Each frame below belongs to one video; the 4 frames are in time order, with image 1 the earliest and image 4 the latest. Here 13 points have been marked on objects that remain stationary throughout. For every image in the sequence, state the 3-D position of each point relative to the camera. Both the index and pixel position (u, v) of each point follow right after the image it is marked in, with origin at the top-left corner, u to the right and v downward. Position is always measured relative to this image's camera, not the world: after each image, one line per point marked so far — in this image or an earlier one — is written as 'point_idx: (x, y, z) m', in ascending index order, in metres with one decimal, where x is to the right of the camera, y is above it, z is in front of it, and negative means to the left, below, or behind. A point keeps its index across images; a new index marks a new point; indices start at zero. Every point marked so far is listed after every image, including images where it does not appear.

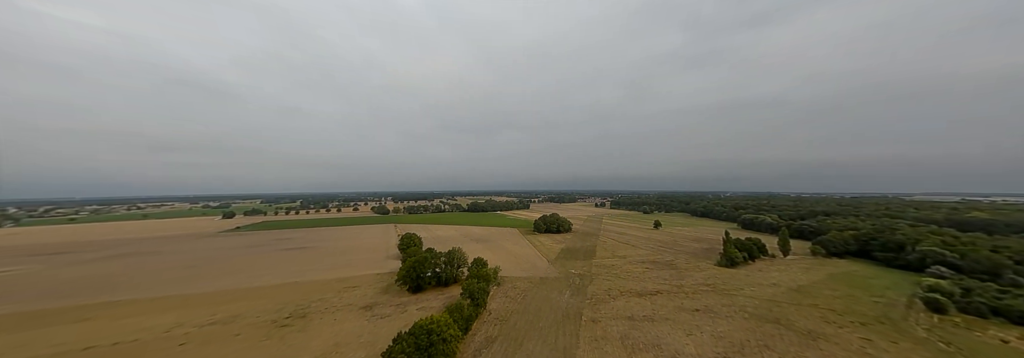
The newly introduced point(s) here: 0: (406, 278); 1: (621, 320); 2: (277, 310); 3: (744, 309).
0: (-8.2, -7.4, +19.3) m
1: (+7.1, -9.1, +16.4) m
2: (-15.5, -8.1, +16.6) m
3: (+17.0, -9.5, +18.6) m
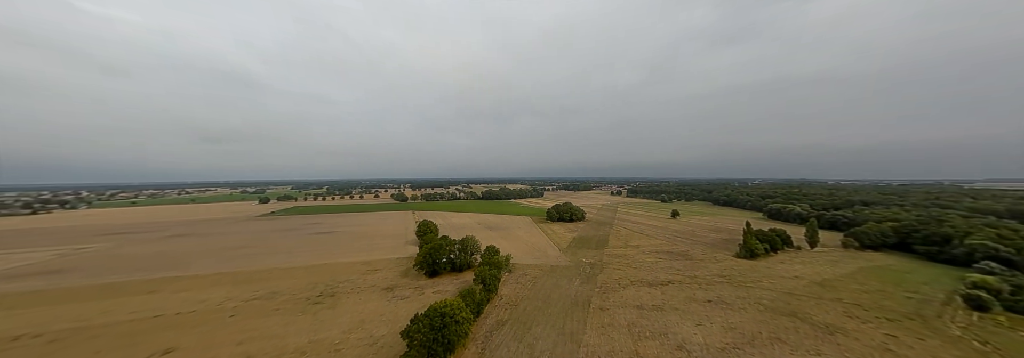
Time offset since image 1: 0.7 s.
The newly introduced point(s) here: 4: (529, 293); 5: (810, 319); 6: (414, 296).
0: (-7.4, -6.7, +20.4) m
1: (+7.7, -8.5, +16.7) m
2: (-14.7, -7.6, +18.3) m
3: (+17.8, -8.8, +18.2) m
4: (+1.1, -8.3, +18.5) m
5: (+18.6, -8.8, +15.8) m
6: (-6.8, -8.0, +17.4) m
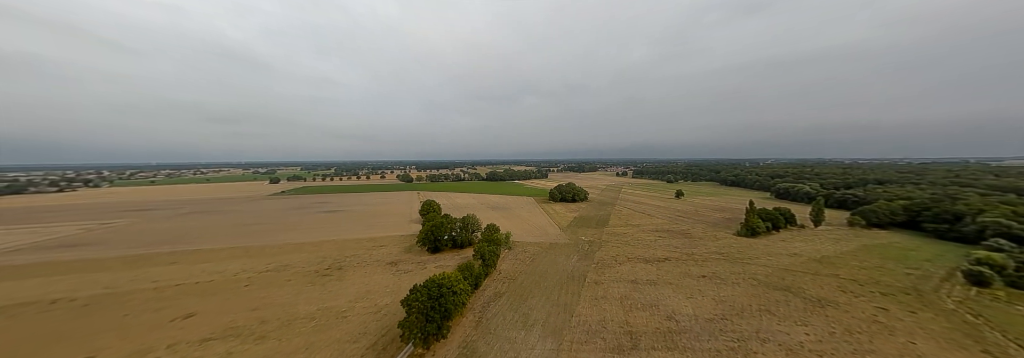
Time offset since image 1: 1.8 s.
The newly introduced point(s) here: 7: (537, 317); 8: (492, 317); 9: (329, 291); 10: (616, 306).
0: (-7.4, -5.0, +21.2) m
1: (+7.6, -7.0, +17.2) m
2: (-14.9, -6.1, +19.3) m
3: (+17.7, -7.1, +18.5) m
4: (+1.0, -6.7, +19.2) m
5: (+18.4, -7.2, +16.1) m
6: (-6.9, -6.5, +18.3) m
7: (+1.3, -7.2, +13.2) m
8: (-1.0, -7.1, +13.1) m
9: (-10.8, -6.5, +14.8) m
10: (+5.8, -7.2, +14.4) m
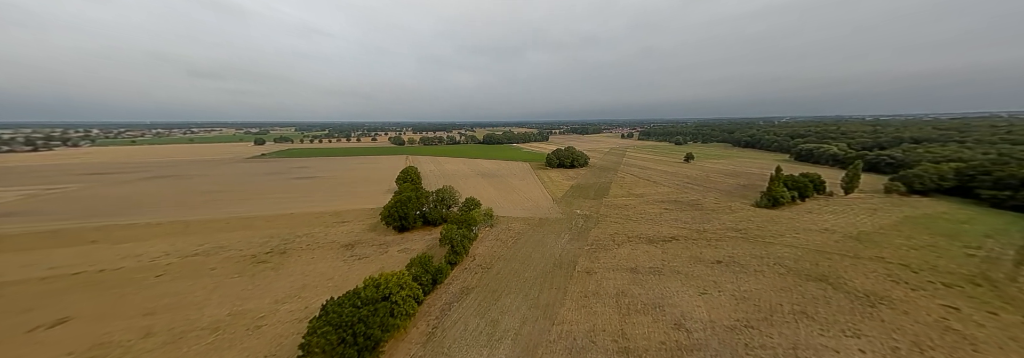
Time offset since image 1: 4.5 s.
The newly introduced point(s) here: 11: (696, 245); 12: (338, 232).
0: (-8.9, -2.8, +18.1) m
1: (+6.1, -5.2, +14.2) m
2: (-16.3, -4.2, +16.5) m
3: (+16.3, -5.0, +15.3) m
4: (-0.4, -4.7, +16.2) m
5: (+17.0, -5.4, +12.9) m
6: (-8.3, -4.7, +15.4) m
7: (-0.2, -6.0, +10.3) m
8: (-2.5, -6.0, +10.2) m
9: (-12.2, -5.2, +12.0) m
10: (+4.4, -5.8, +11.4) m
11: (+12.6, -4.5, +17.3) m
12: (-12.6, -3.9, +18.3) m
